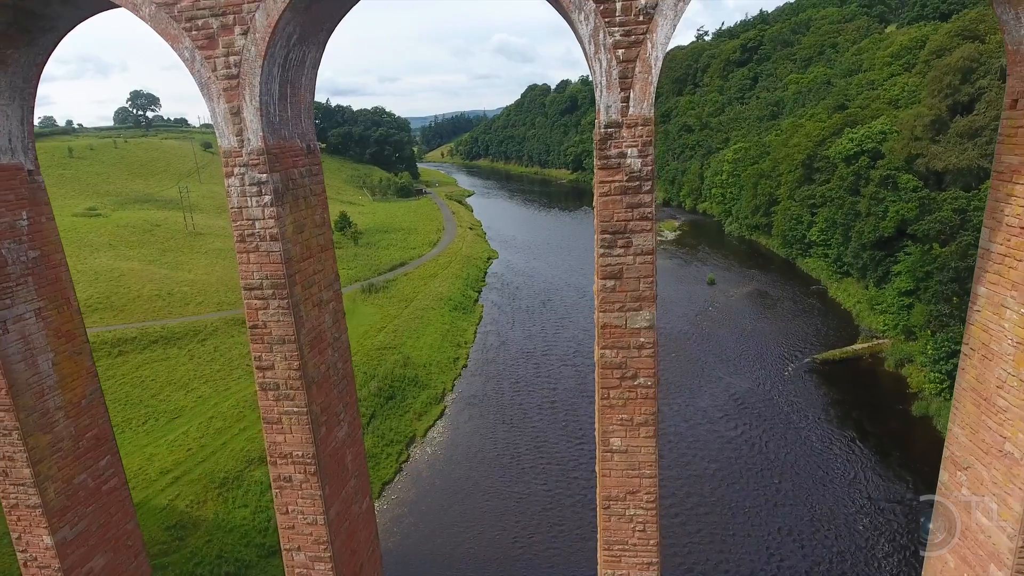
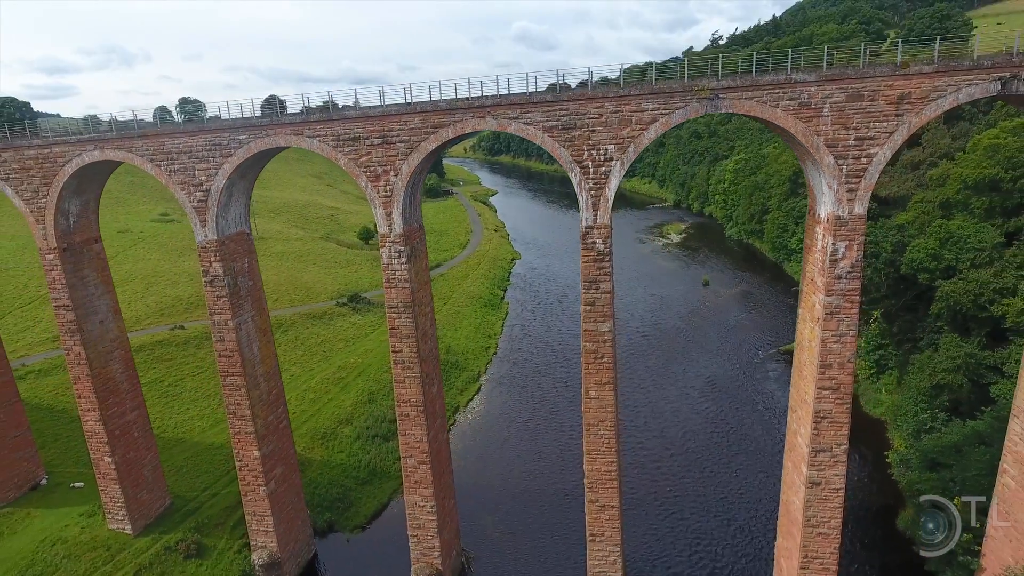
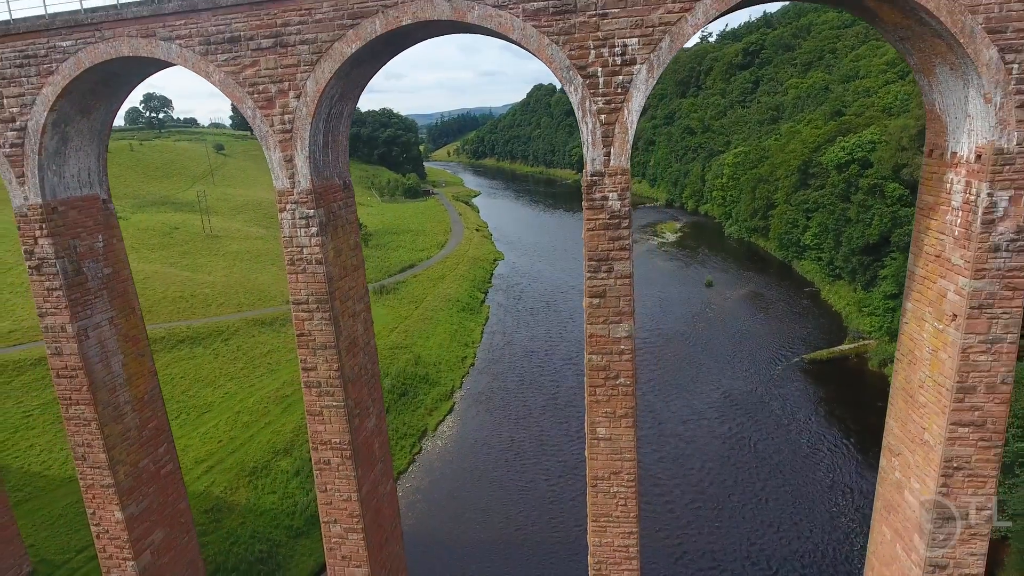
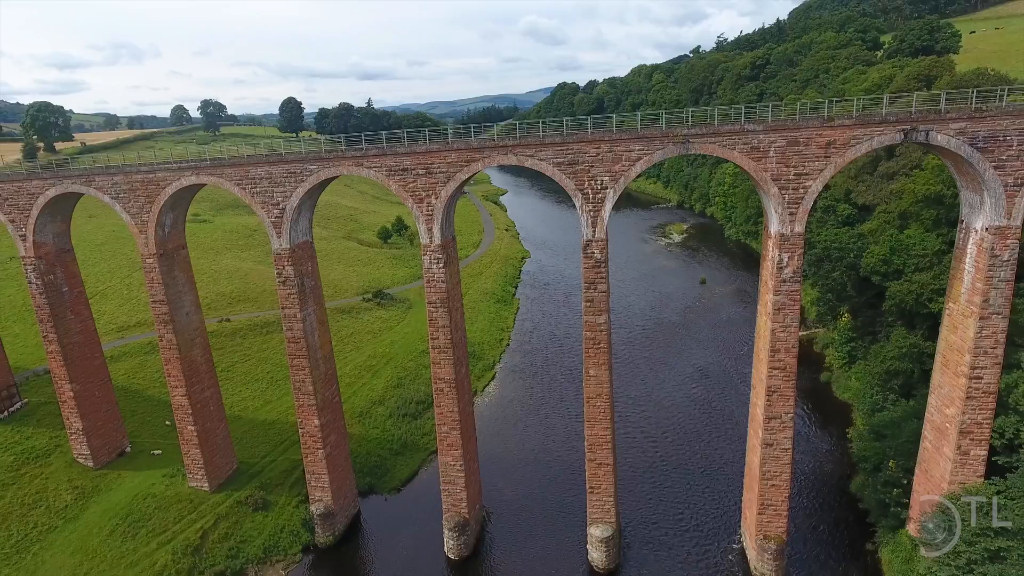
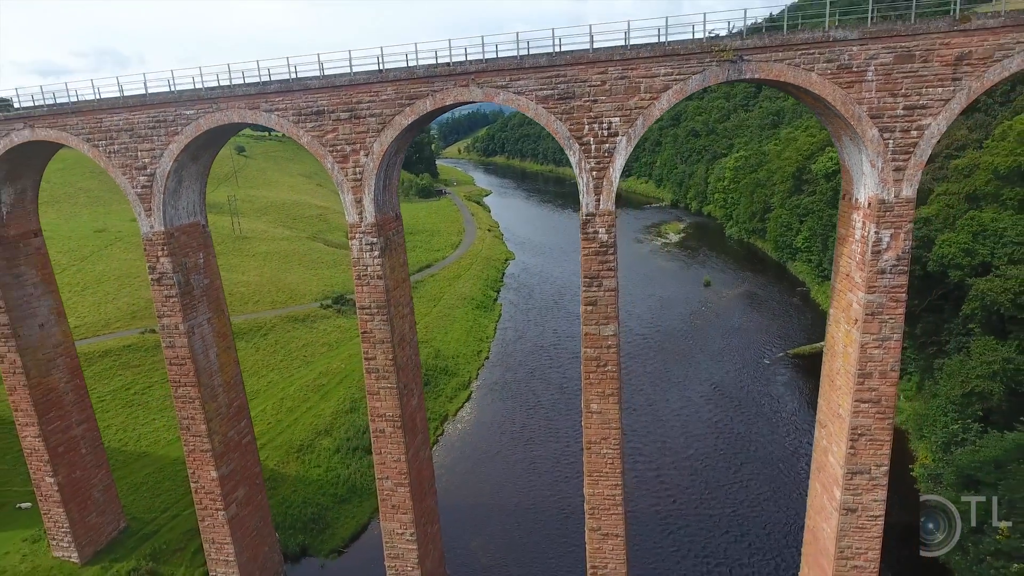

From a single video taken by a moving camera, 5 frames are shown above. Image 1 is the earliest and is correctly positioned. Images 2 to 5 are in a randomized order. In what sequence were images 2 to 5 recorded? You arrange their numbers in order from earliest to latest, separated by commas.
3, 5, 2, 4
